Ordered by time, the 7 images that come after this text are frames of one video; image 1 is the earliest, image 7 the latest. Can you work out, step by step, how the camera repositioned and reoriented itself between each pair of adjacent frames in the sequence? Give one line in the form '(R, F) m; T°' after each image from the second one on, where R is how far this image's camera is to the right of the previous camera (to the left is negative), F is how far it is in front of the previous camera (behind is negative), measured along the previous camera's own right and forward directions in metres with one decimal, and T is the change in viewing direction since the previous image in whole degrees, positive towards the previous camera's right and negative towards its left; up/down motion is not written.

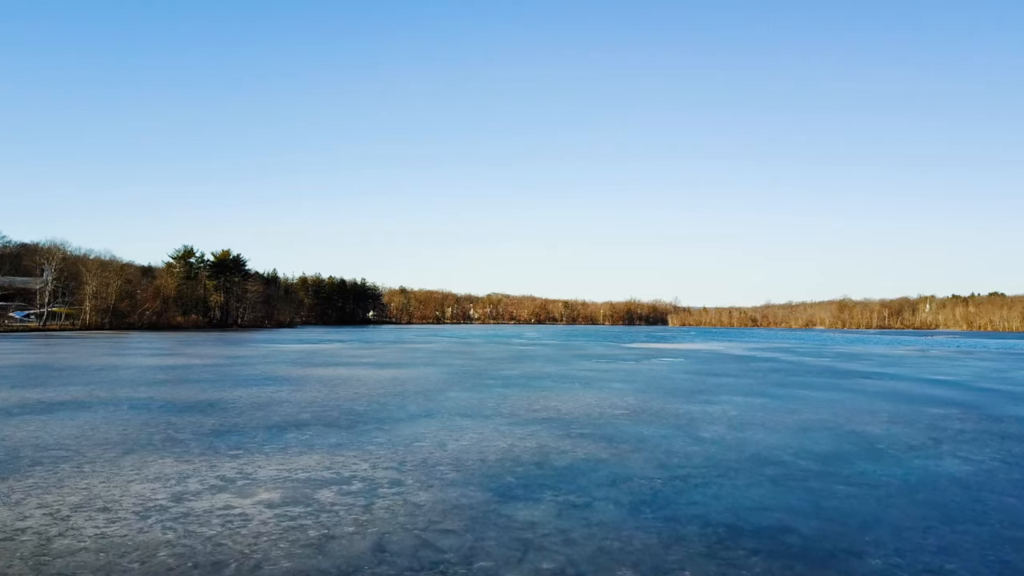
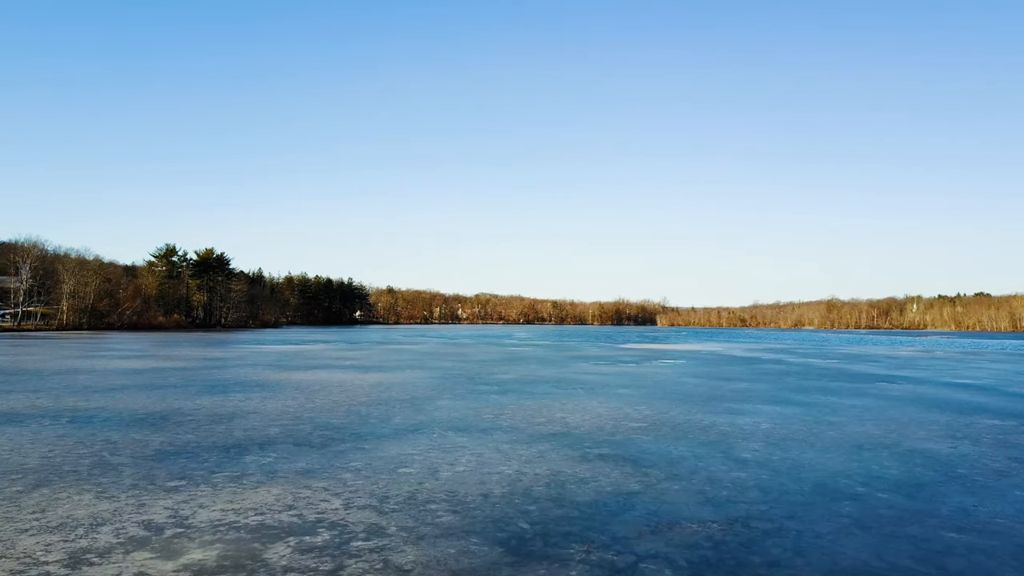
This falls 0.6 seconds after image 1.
(-0.3, +2.1) m; +1°
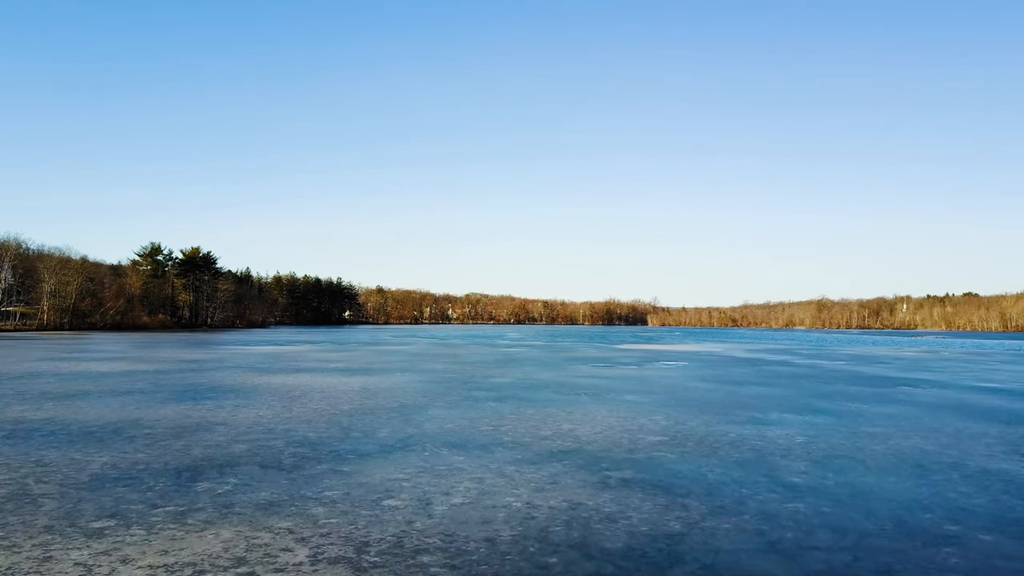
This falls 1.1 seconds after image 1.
(-0.2, +1.8) m; +1°
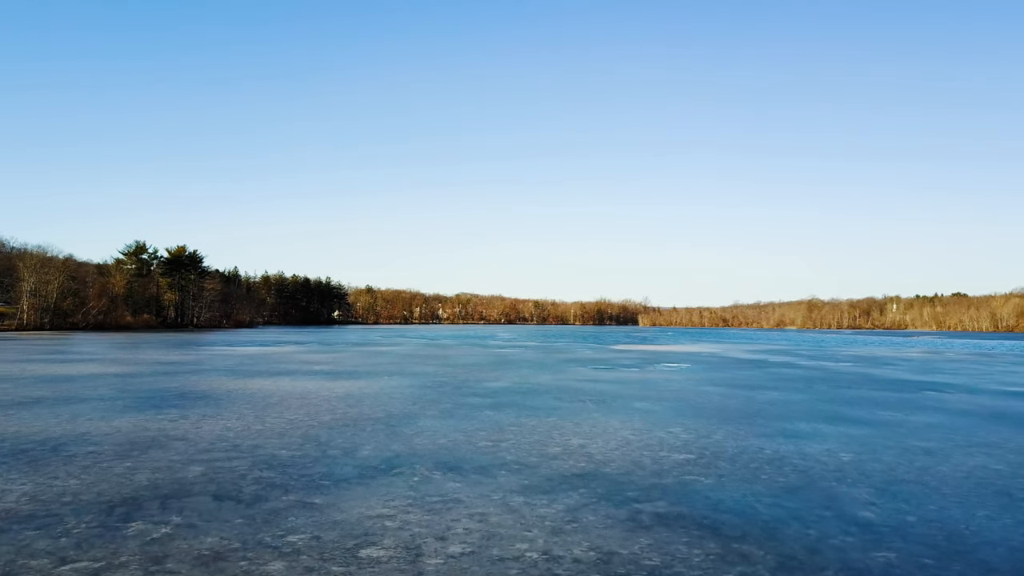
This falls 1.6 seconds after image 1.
(-0.2, +1.8) m; +1°
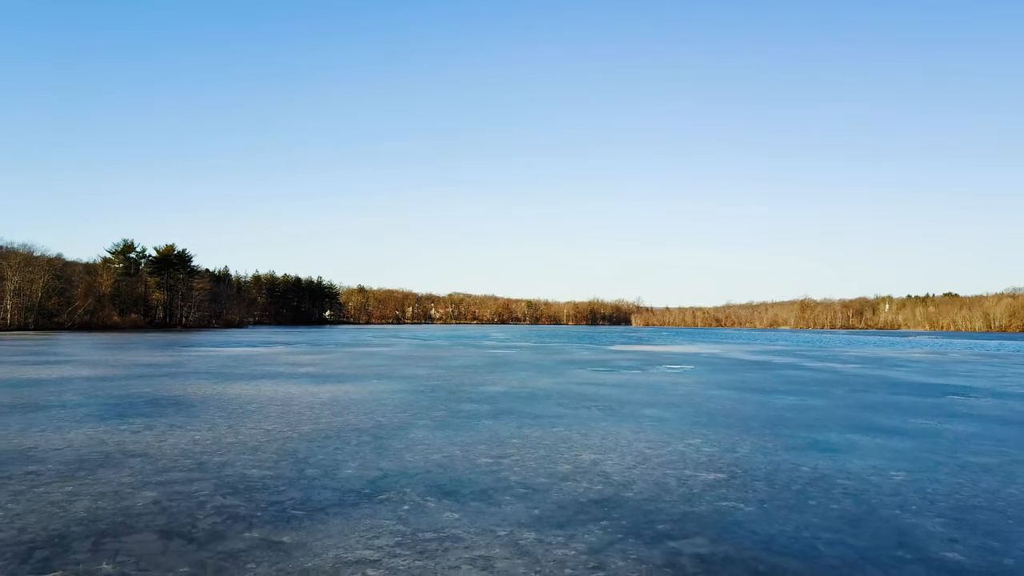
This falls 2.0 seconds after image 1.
(-0.2, +1.4) m; +1°
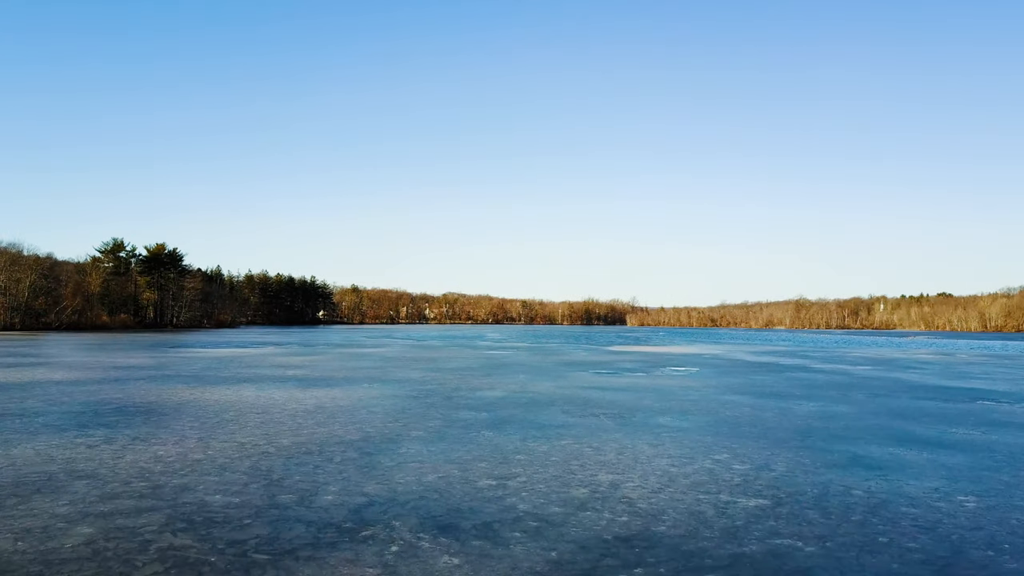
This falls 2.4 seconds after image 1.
(-0.2, +1.4) m; 0°
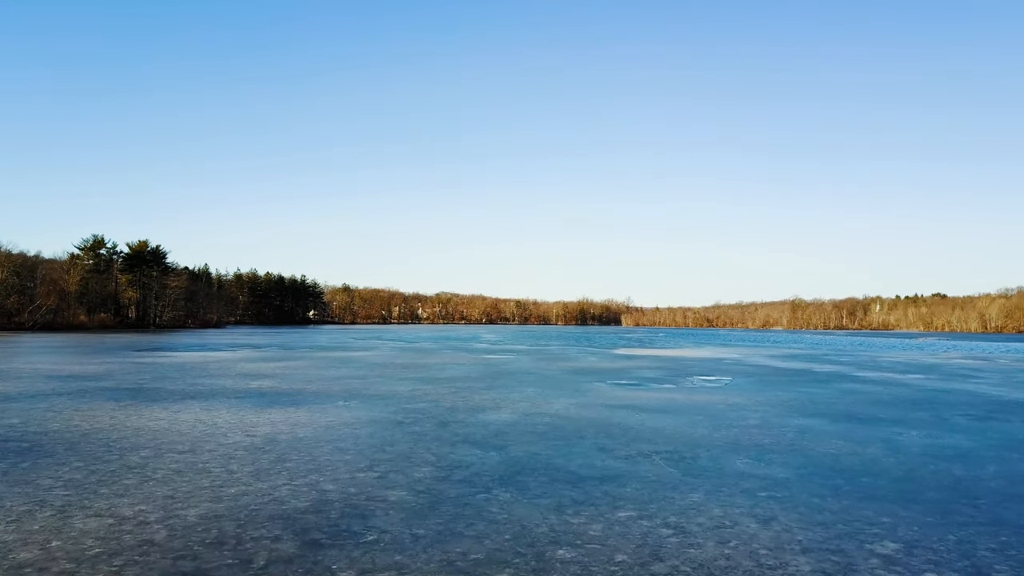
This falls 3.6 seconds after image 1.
(-0.5, +4.3) m; +1°
